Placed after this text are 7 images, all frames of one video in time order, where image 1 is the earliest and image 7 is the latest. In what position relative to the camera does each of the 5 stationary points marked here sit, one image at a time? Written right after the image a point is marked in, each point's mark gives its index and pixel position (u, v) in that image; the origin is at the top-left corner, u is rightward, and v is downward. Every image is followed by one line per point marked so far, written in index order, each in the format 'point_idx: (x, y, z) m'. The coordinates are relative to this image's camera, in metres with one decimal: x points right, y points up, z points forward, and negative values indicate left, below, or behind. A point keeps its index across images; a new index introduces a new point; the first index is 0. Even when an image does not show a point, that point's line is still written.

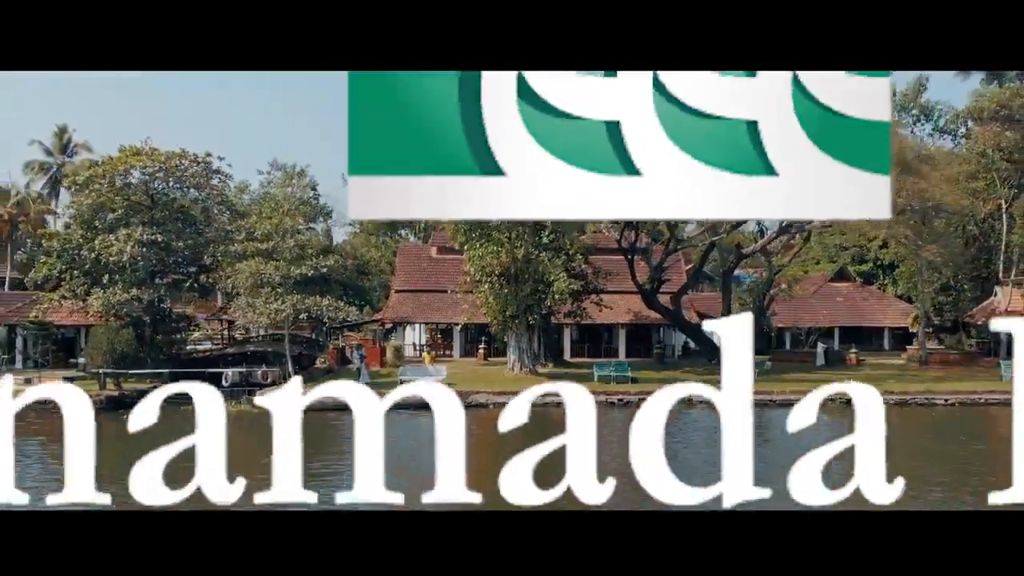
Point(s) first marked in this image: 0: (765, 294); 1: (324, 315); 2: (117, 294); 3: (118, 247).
0: (+4.3, -0.1, +17.8) m
1: (-2.6, -0.4, +14.3) m
2: (-5.4, -0.1, +13.8) m
3: (-5.3, +0.6, +13.7) m
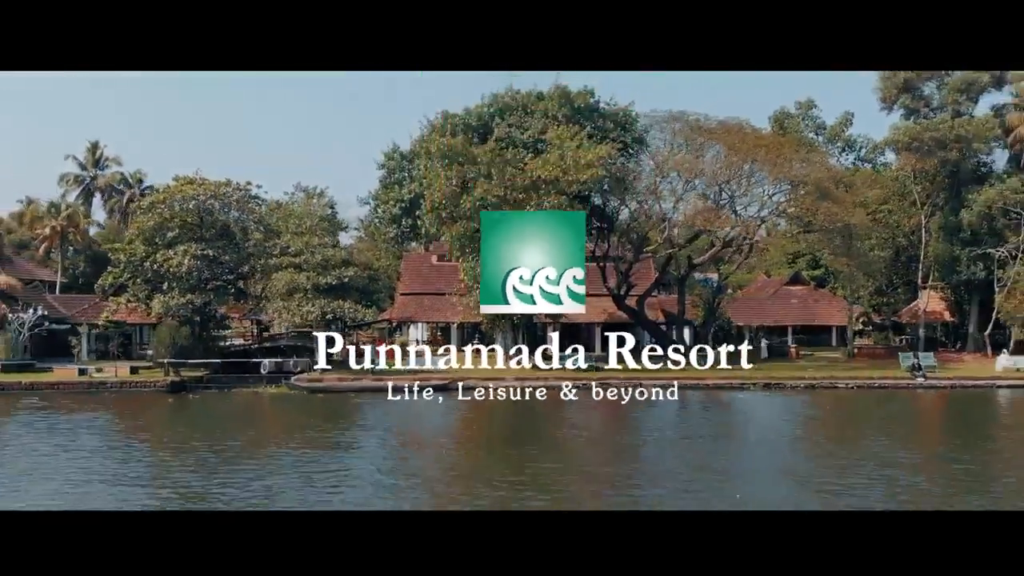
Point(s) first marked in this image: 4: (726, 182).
0: (+4.1, -0.1, +20.8) m
1: (-2.8, -0.5, +17.2) m
2: (-5.6, -0.2, +16.7) m
3: (-5.5, +0.5, +16.6) m
4: (+3.9, +1.8, +18.3) m
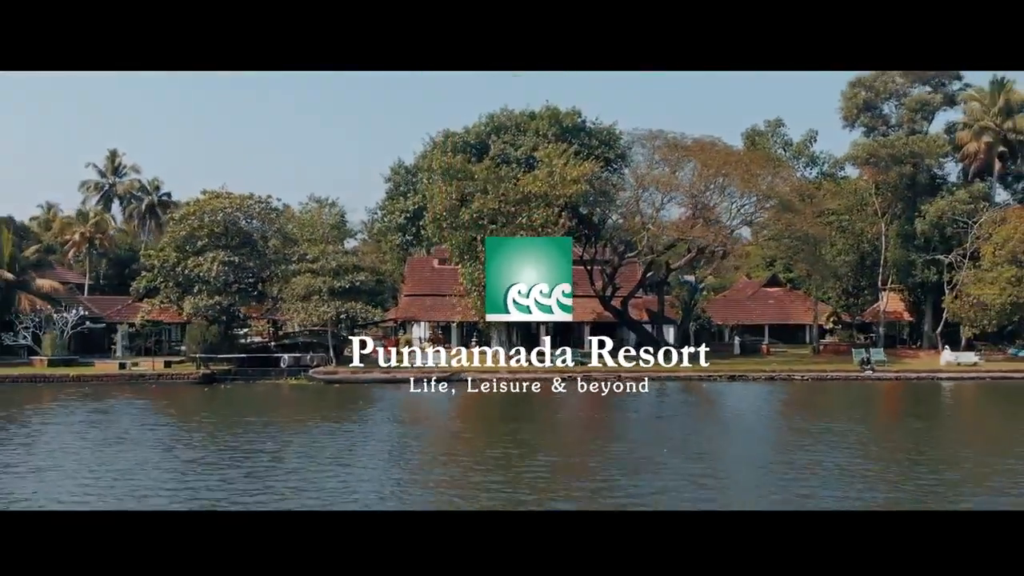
0: (+4.0, -0.2, +22.7) m
1: (-2.9, -0.5, +19.1) m
2: (-5.7, -0.2, +18.6) m
3: (-5.7, +0.4, +18.5) m
4: (+3.8, +1.8, +20.2) m
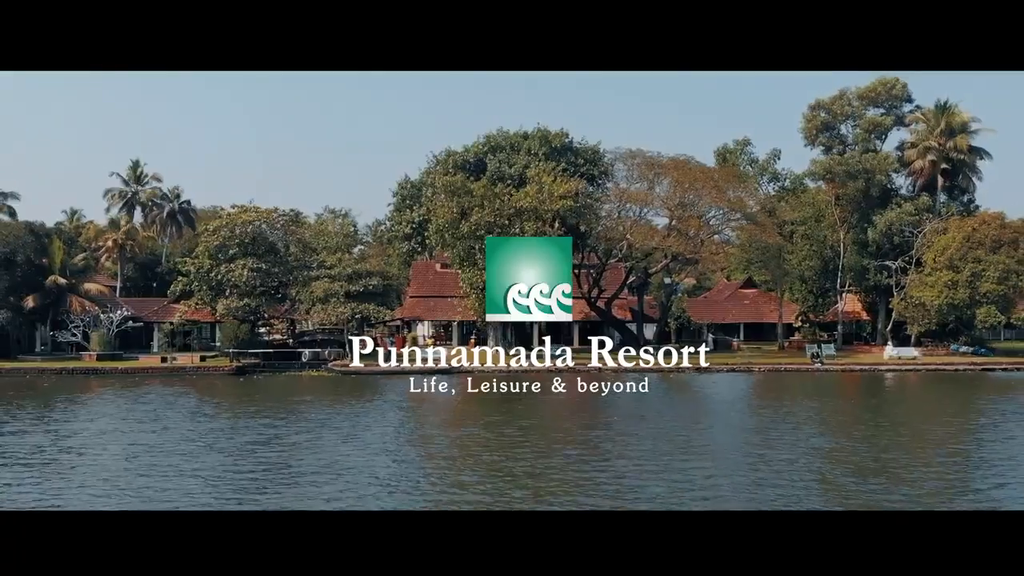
0: (+3.9, -0.2, +25.1) m
1: (-3.0, -0.6, +21.6) m
2: (-5.8, -0.3, +21.1) m
3: (-5.8, +0.4, +21.0) m
4: (+3.7, +1.7, +22.6) m
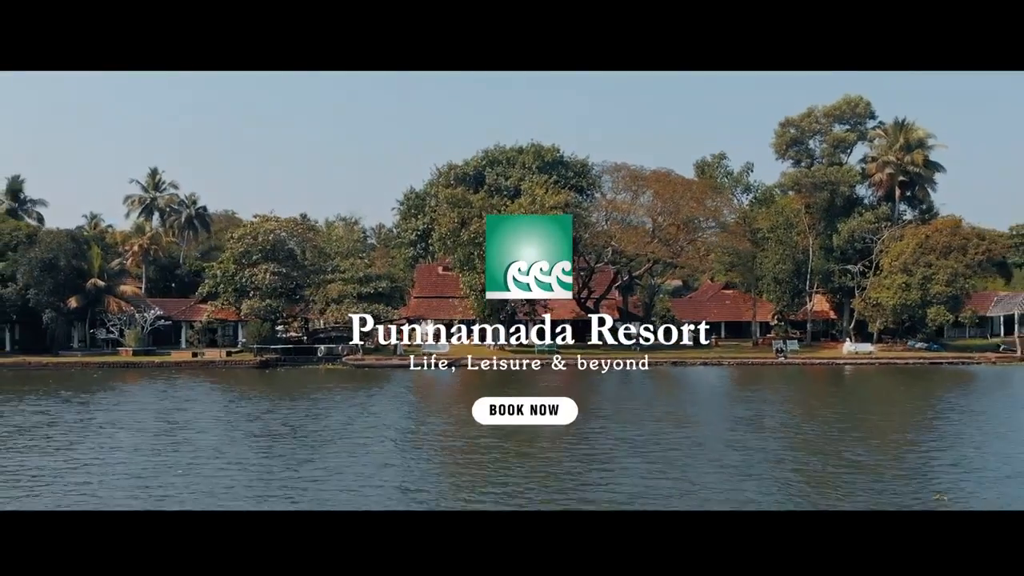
0: (+3.8, -0.3, +27.3) m
1: (-3.1, -0.6, +23.8) m
2: (-5.9, -0.3, +23.3) m
3: (-5.9, +0.3, +23.2) m
4: (+3.6, +1.7, +24.9) m
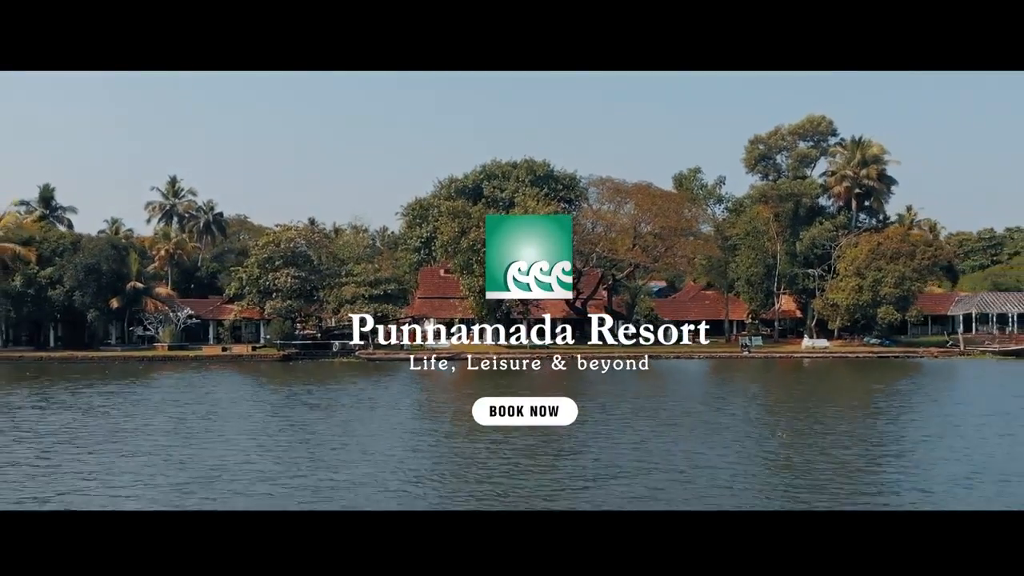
0: (+3.6, -0.3, +30.1) m
1: (-3.2, -0.7, +26.6) m
2: (-6.0, -0.4, +26.1) m
3: (-6.0, +0.3, +26.0) m
4: (+3.5, +1.7, +27.6) m
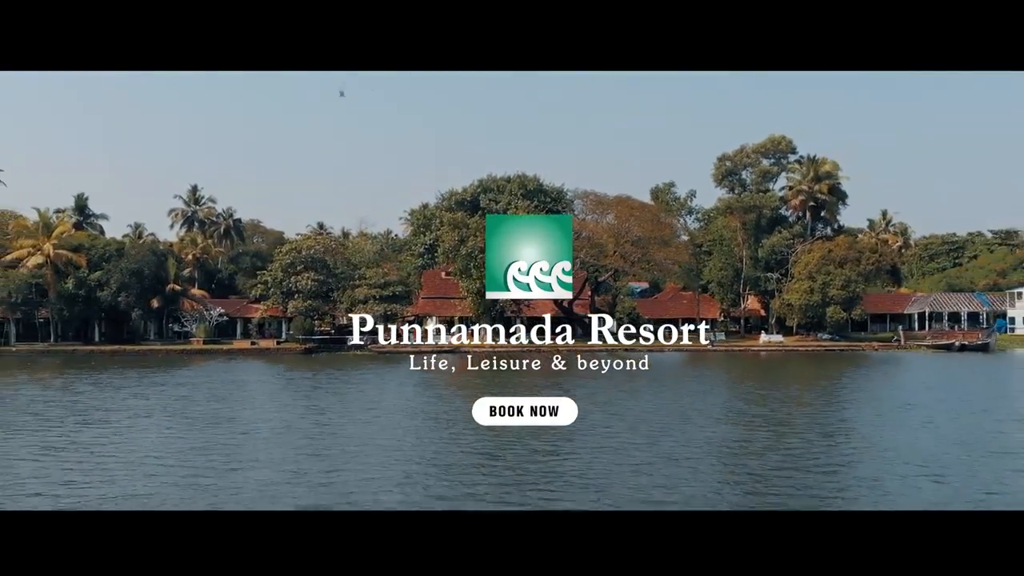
0: (+3.4, -0.4, +33.6) m
1: (-3.4, -0.7, +30.1) m
2: (-6.2, -0.4, +29.6) m
3: (-6.2, +0.2, +29.5) m
4: (+3.3, +1.6, +31.2) m
